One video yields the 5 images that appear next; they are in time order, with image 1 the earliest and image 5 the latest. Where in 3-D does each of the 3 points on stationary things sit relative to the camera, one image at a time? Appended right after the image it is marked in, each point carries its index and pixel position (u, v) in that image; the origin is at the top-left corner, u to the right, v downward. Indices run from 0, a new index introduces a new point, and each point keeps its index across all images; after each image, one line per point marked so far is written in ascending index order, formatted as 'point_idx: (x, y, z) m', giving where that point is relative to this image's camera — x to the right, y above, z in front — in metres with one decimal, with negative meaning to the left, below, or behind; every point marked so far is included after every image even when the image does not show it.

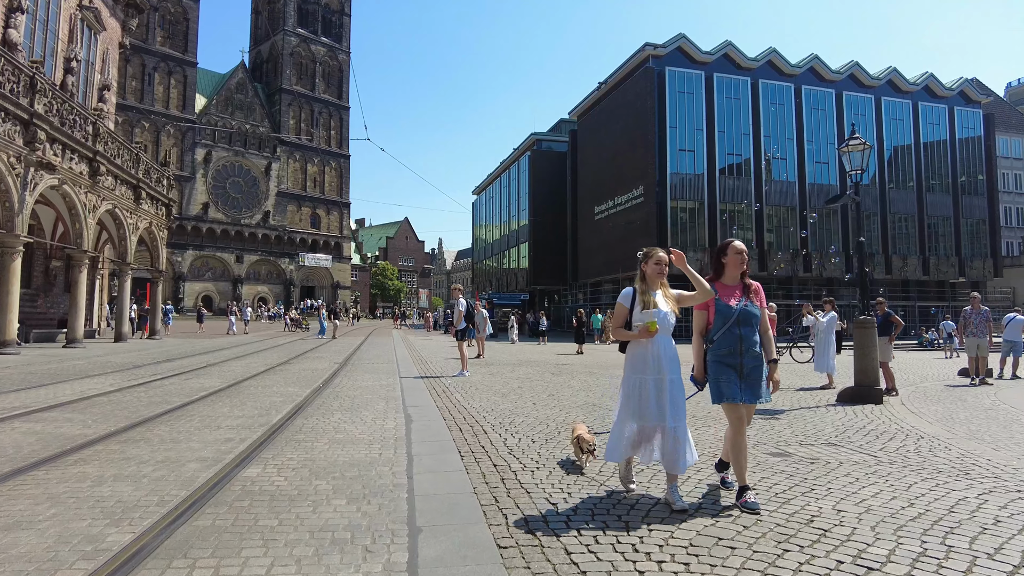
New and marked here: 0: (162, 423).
0: (-3.4, -1.3, +6.3) m
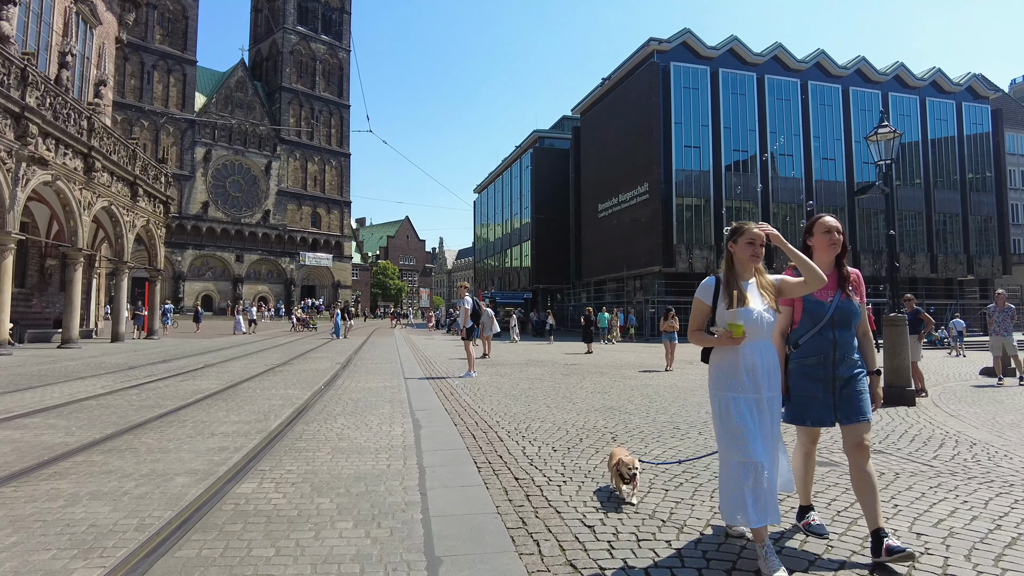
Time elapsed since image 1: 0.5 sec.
0: (-3.2, -1.3, +5.8) m
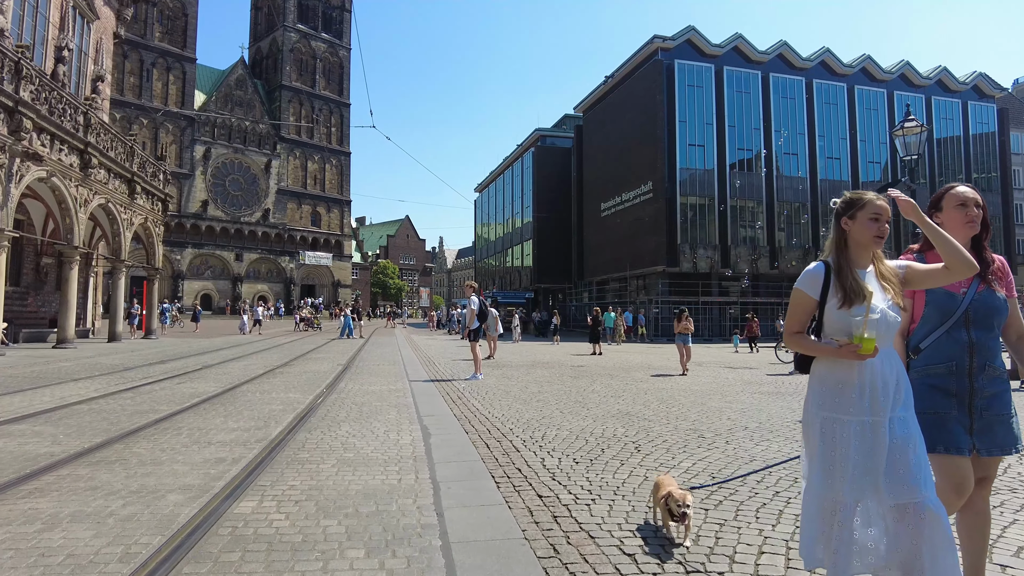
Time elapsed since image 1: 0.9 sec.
0: (-3.1, -1.3, +5.5) m
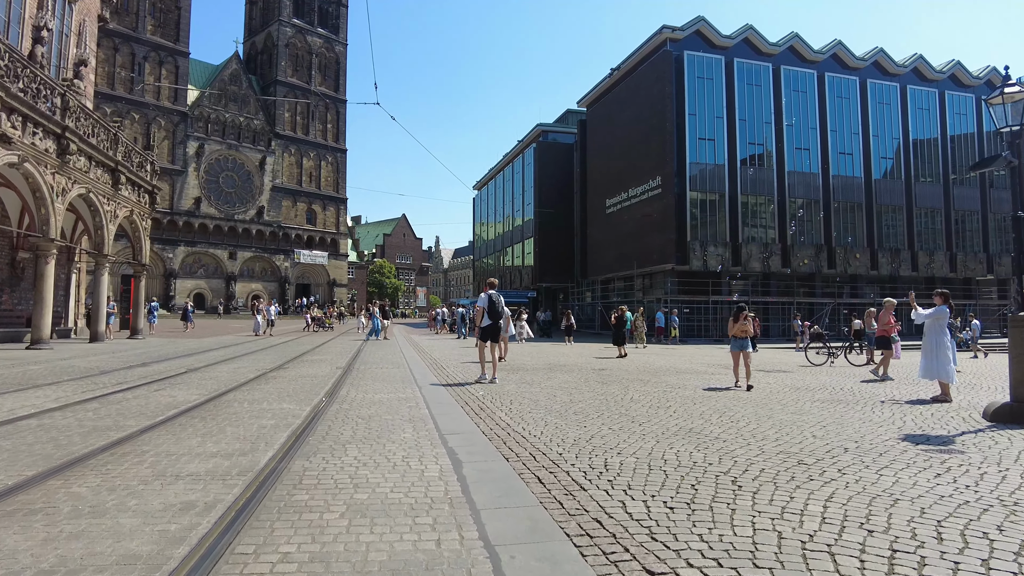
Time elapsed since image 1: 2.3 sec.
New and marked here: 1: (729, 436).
0: (-2.7, -1.2, +4.2) m
1: (+2.0, -1.3, +6.0) m
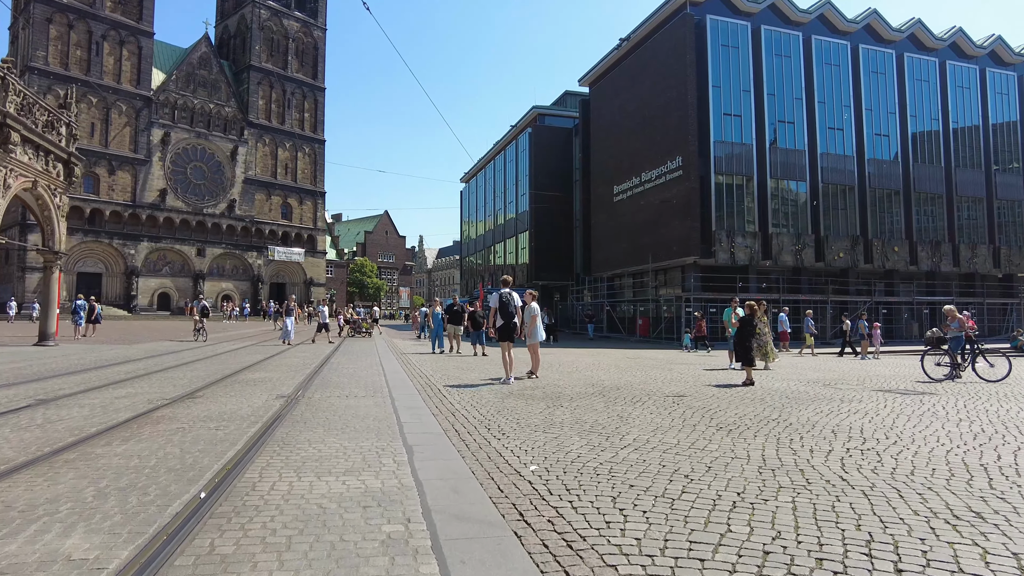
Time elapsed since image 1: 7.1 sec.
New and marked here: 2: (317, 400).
0: (-2.0, -0.9, -0.3) m
1: (+2.6, -1.1, +1.6) m
2: (-2.4, -1.4, +8.1) m
